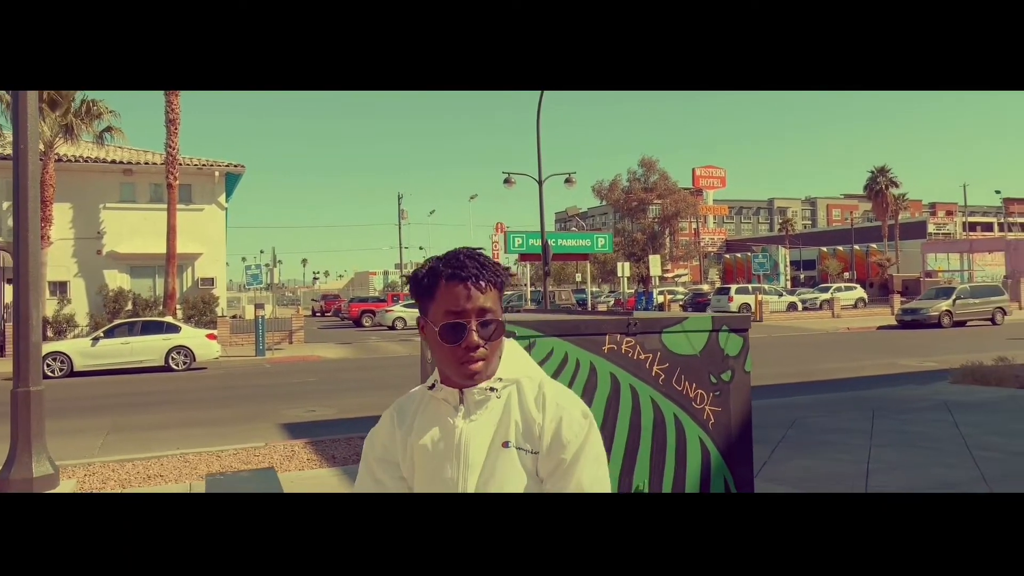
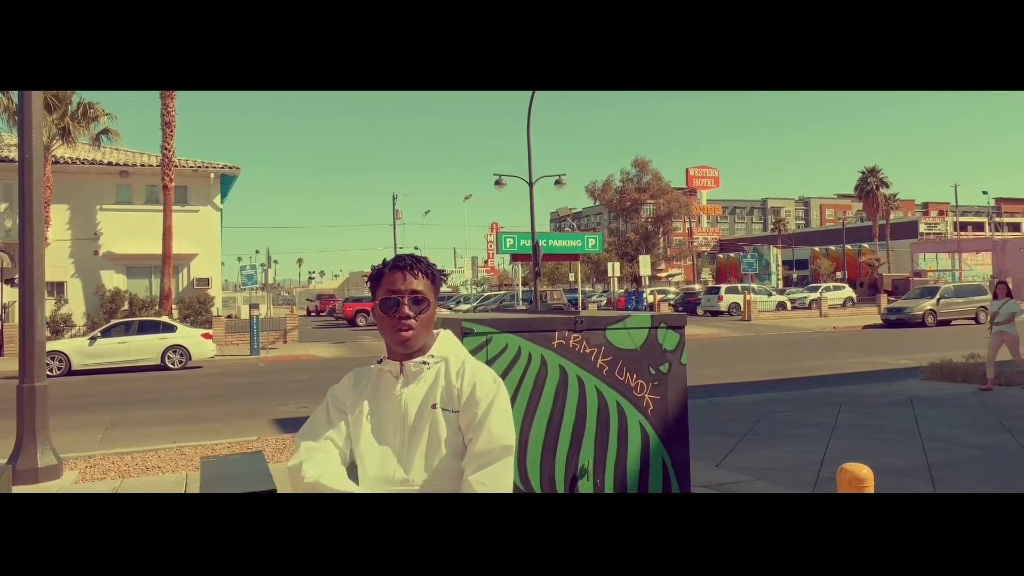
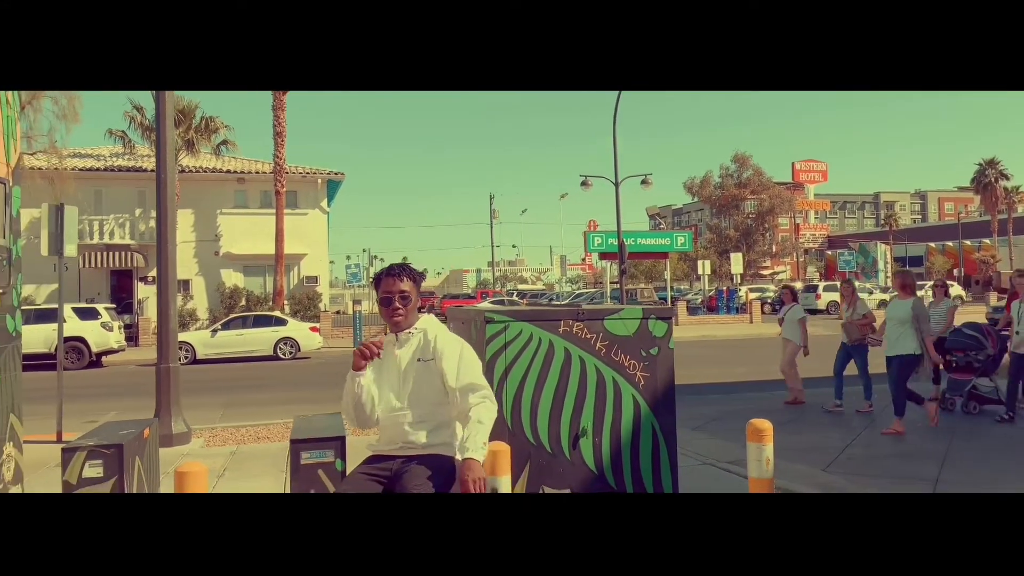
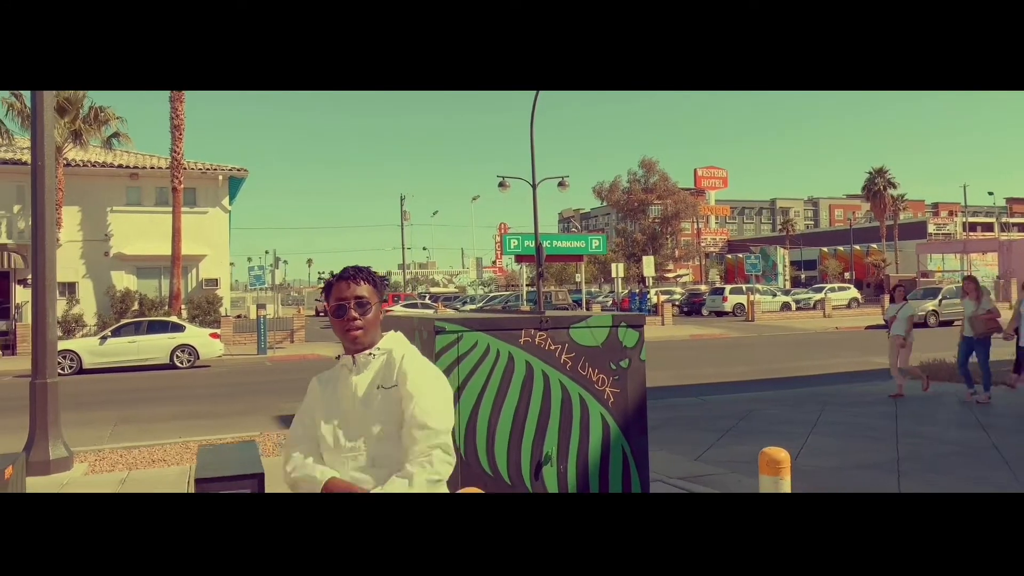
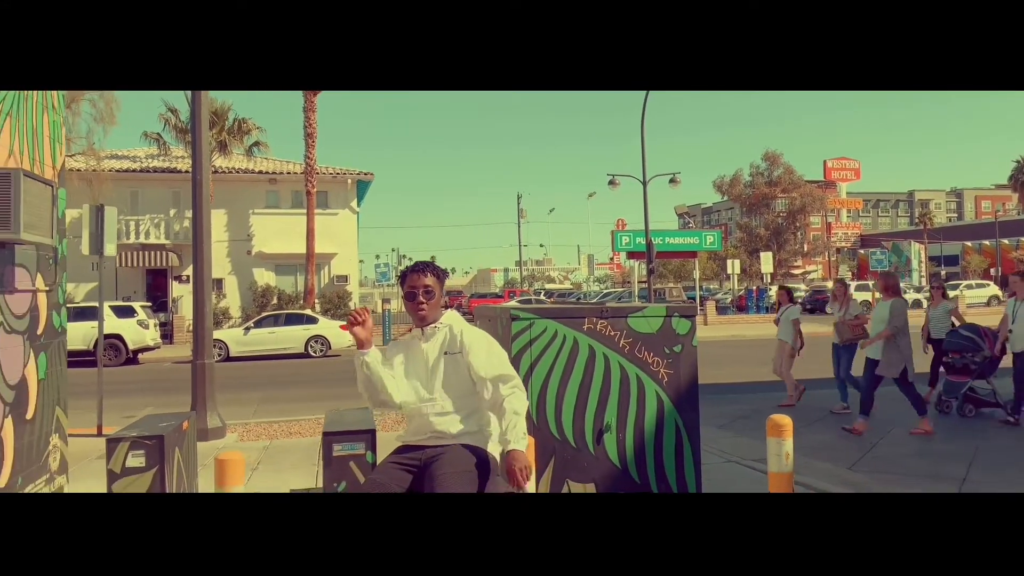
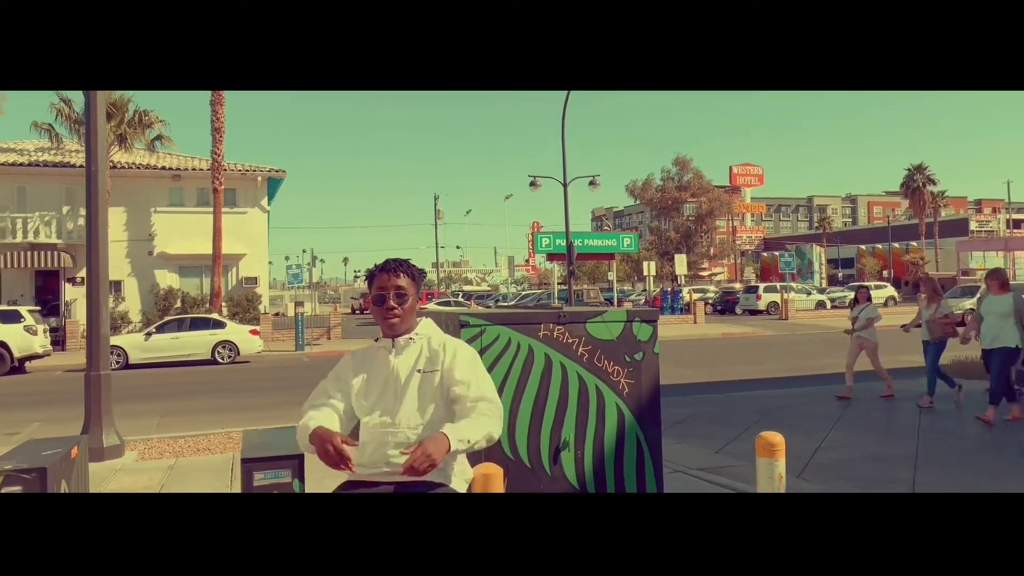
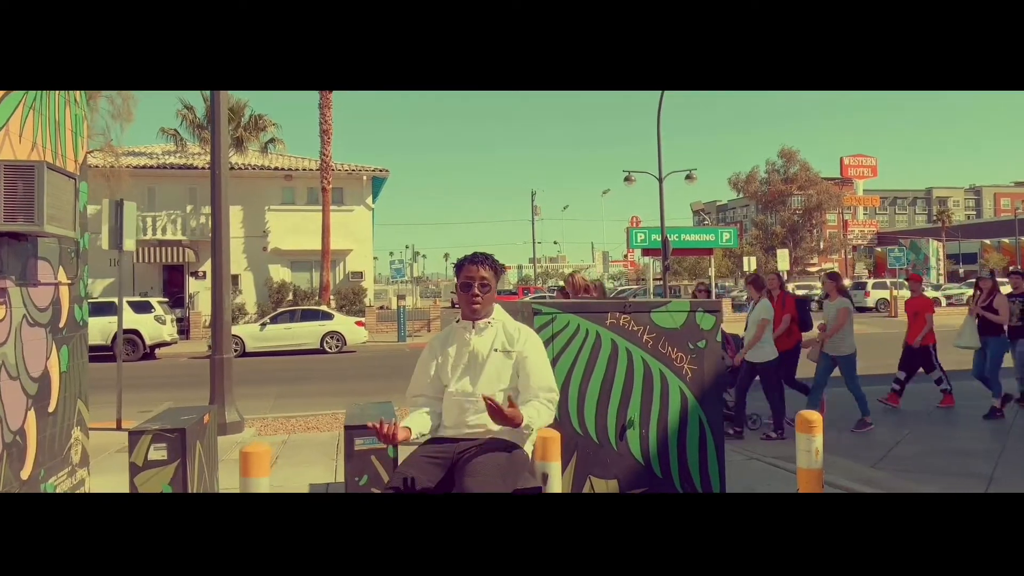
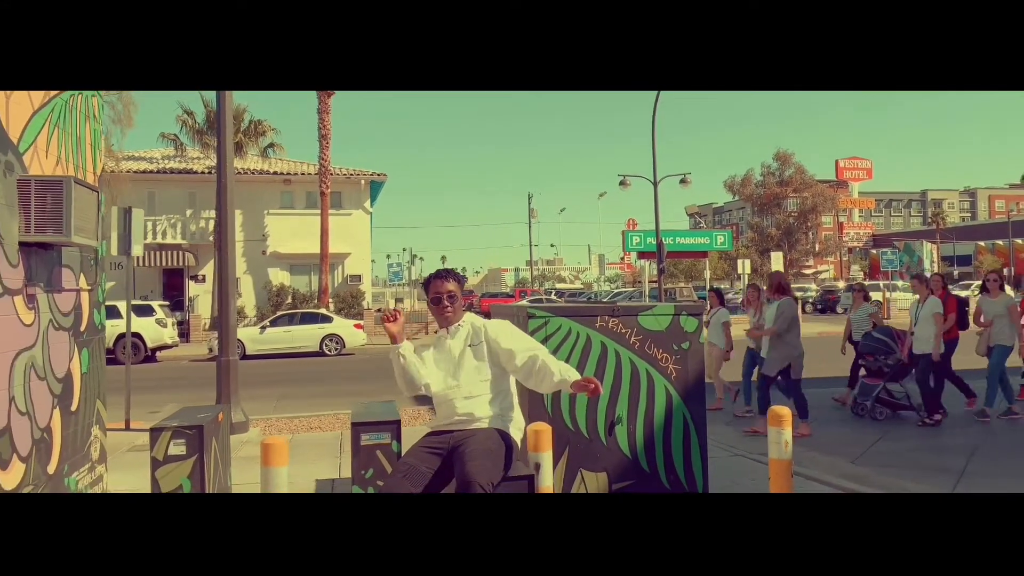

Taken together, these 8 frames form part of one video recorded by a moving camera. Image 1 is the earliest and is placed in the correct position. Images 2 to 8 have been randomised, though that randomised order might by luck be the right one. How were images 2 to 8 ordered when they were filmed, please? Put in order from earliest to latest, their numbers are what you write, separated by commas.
2, 4, 6, 3, 5, 8, 7
